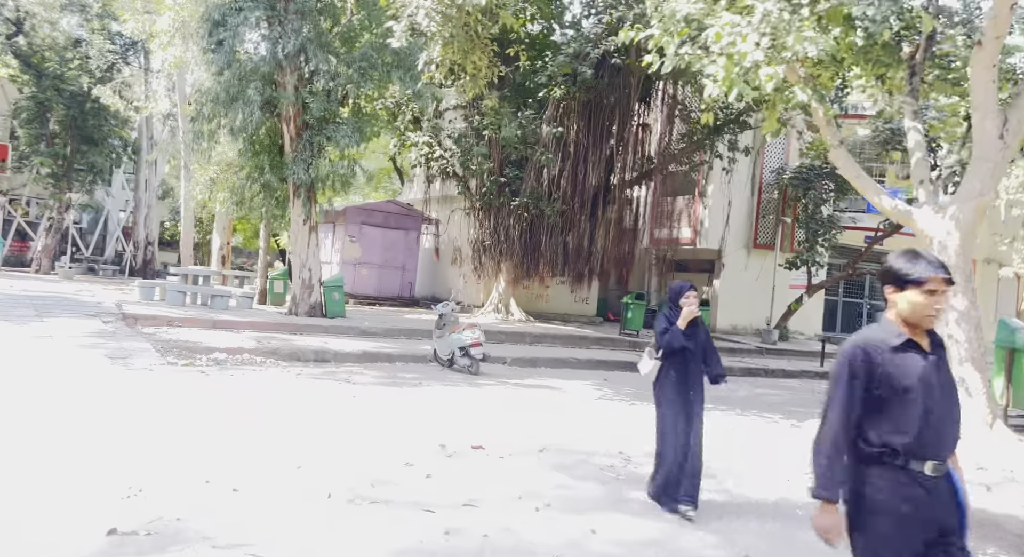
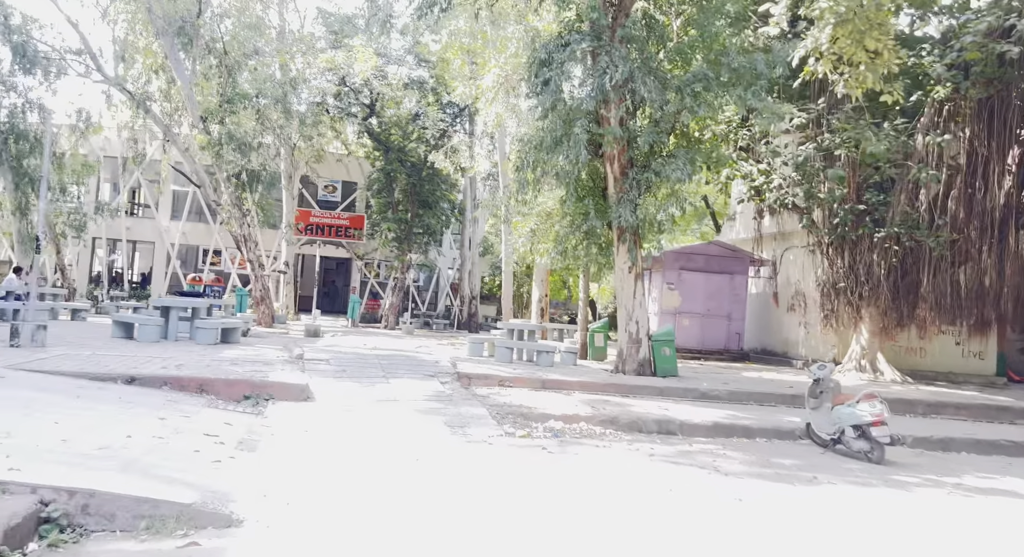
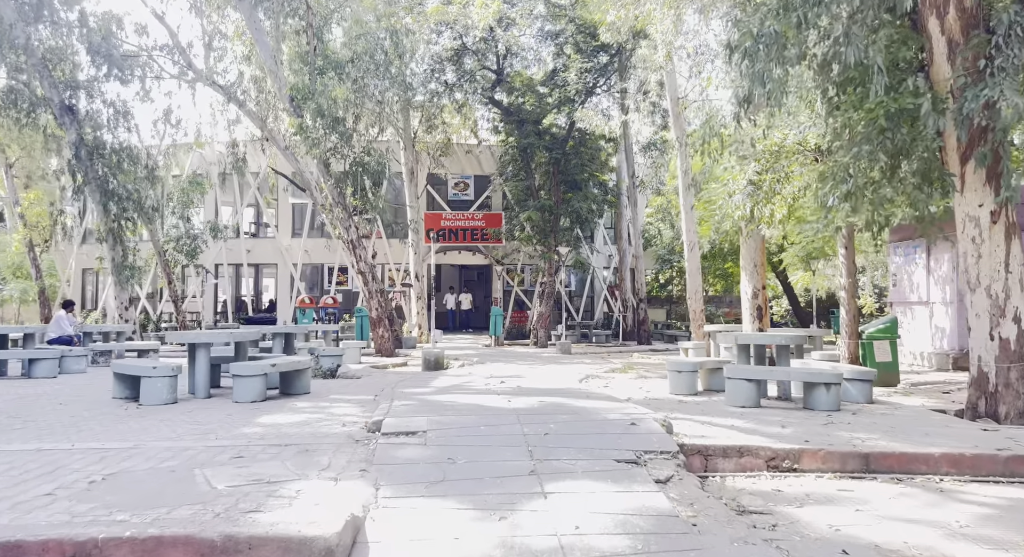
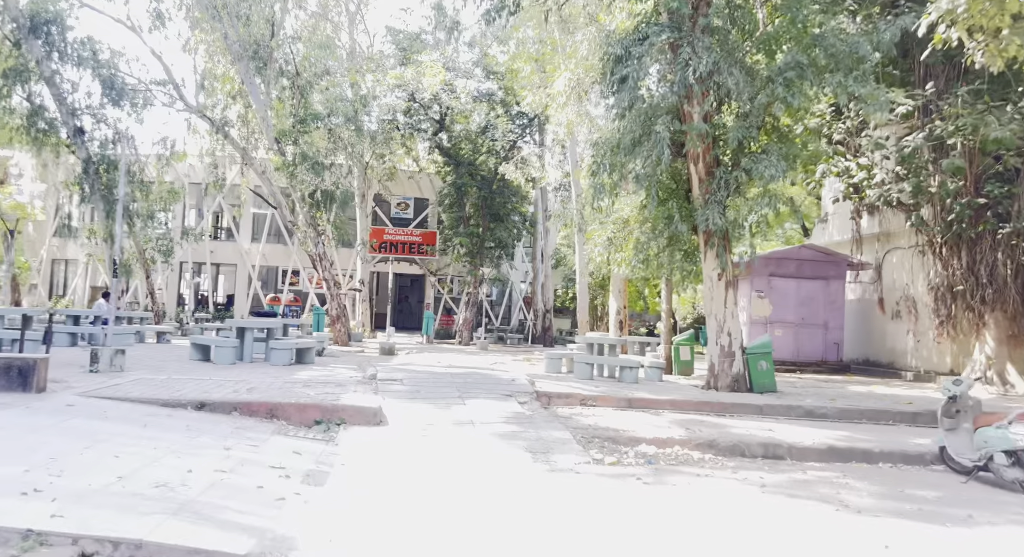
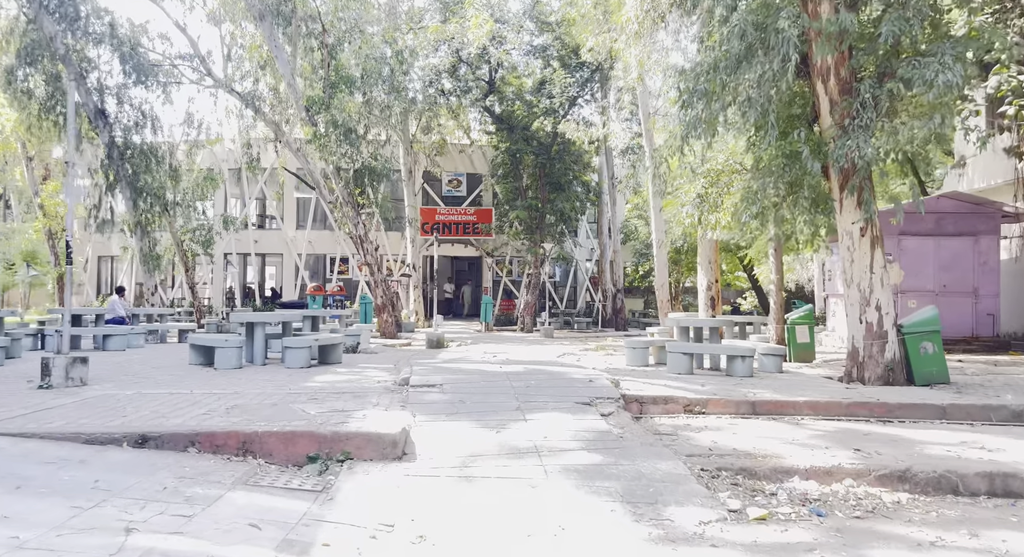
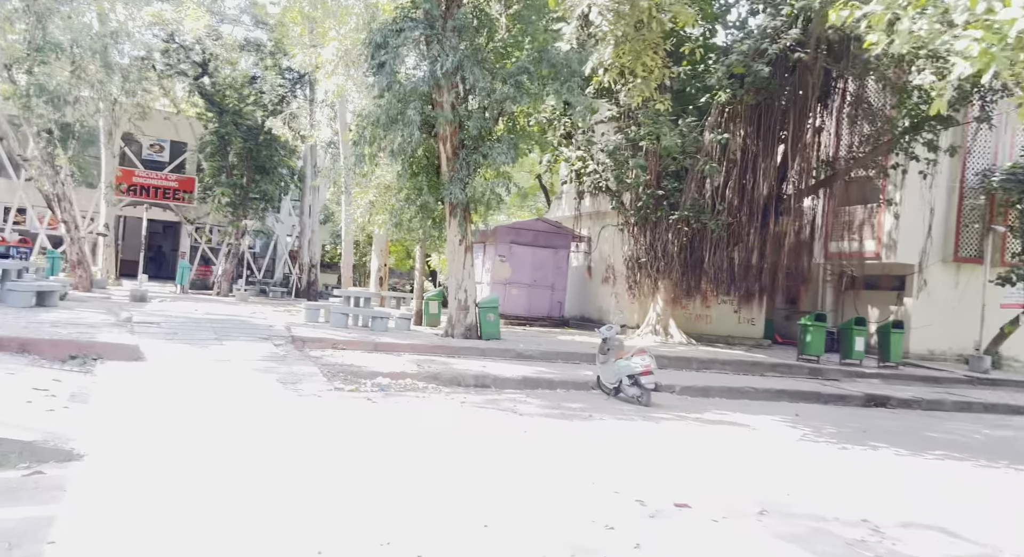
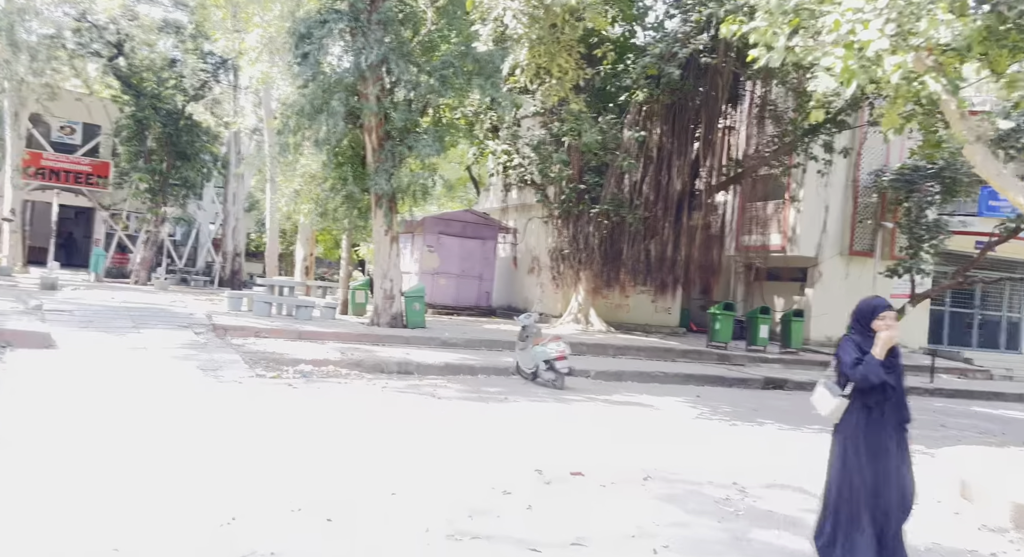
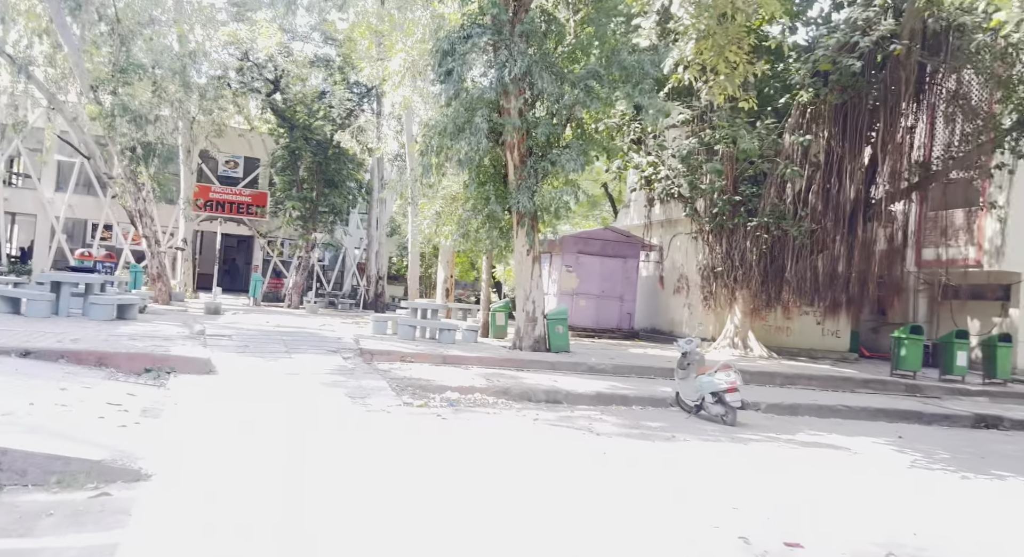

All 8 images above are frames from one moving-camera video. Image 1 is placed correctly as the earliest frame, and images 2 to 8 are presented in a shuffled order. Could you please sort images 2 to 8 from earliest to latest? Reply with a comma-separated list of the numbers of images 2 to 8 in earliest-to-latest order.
7, 6, 8, 2, 4, 5, 3
